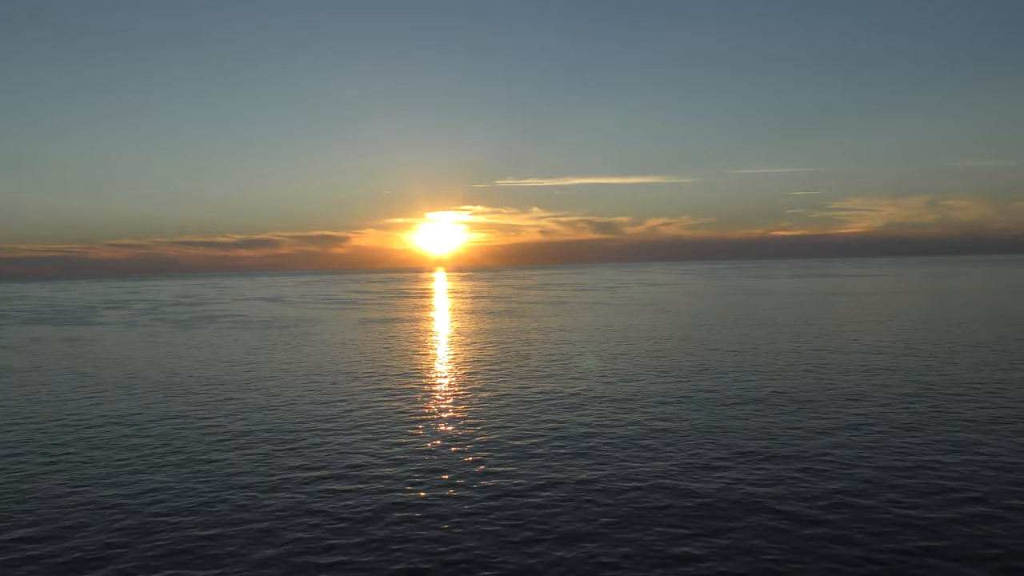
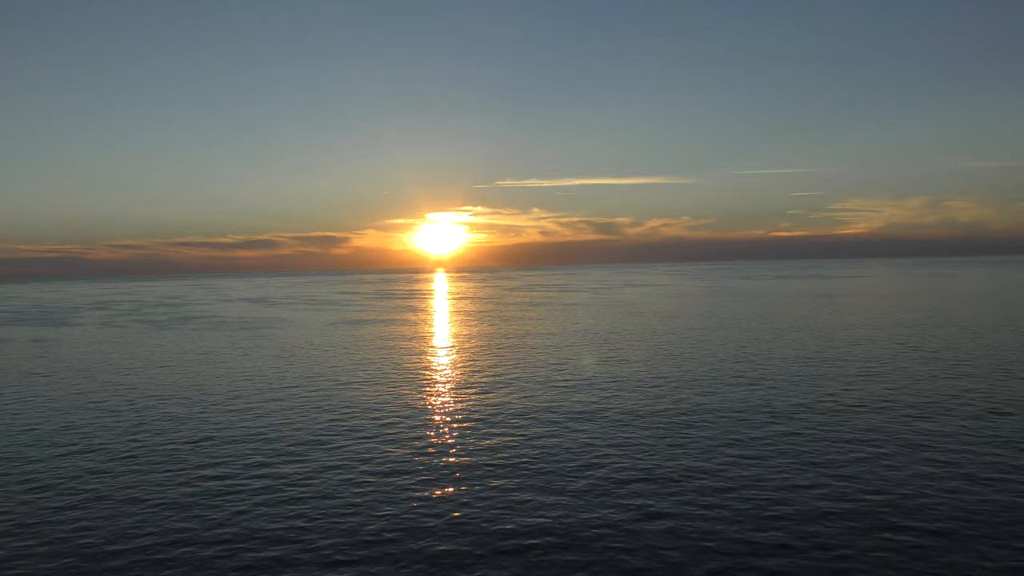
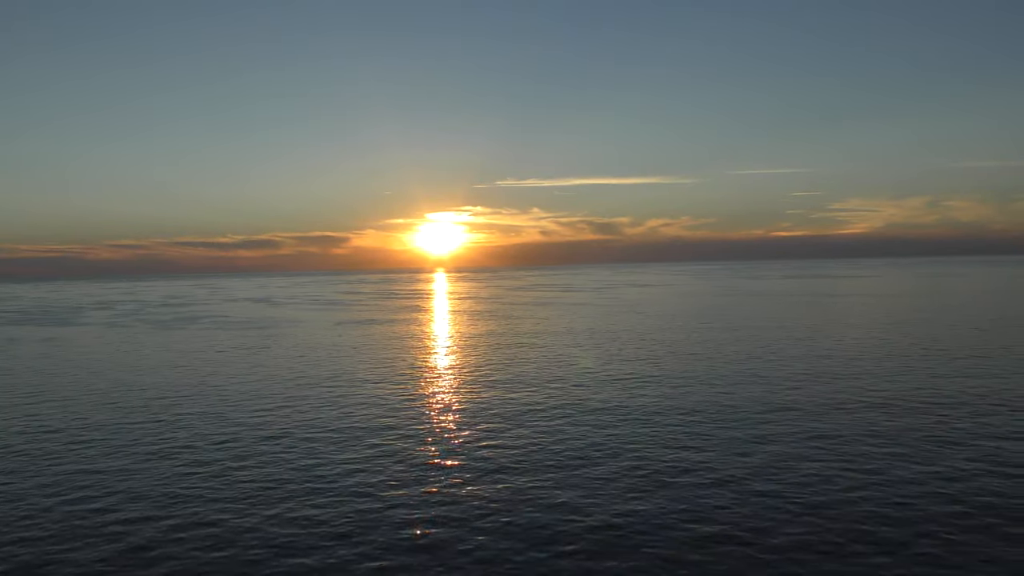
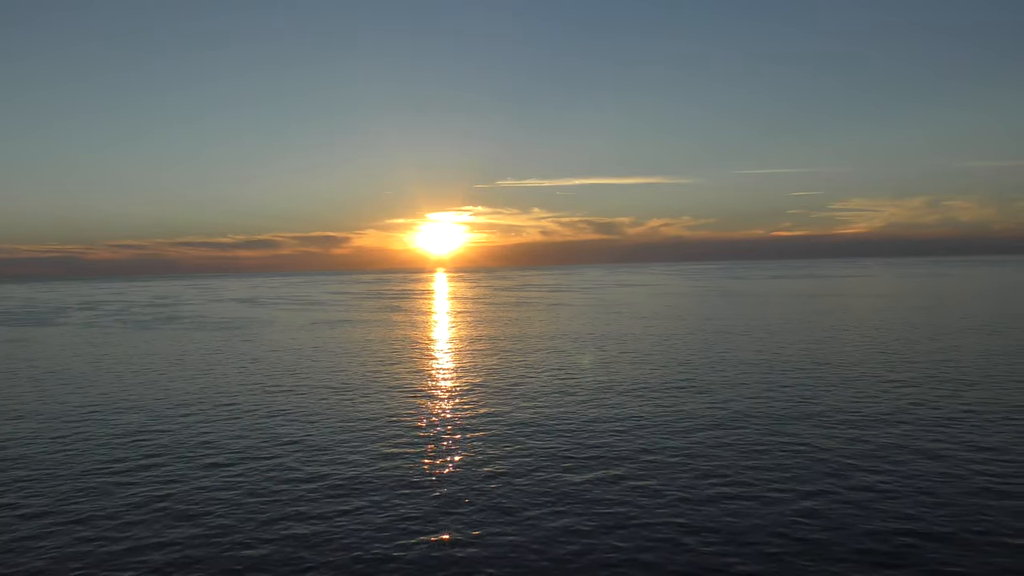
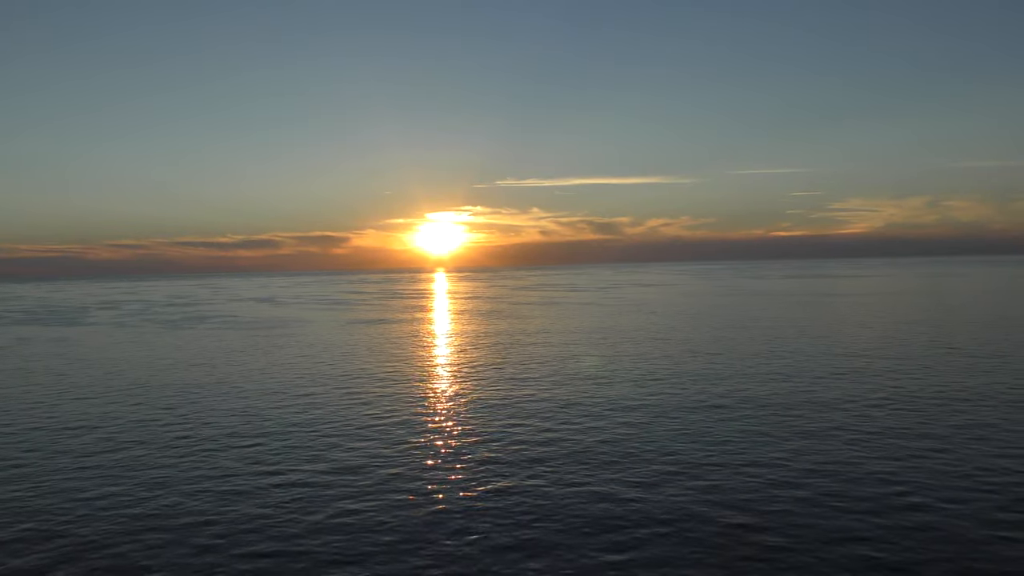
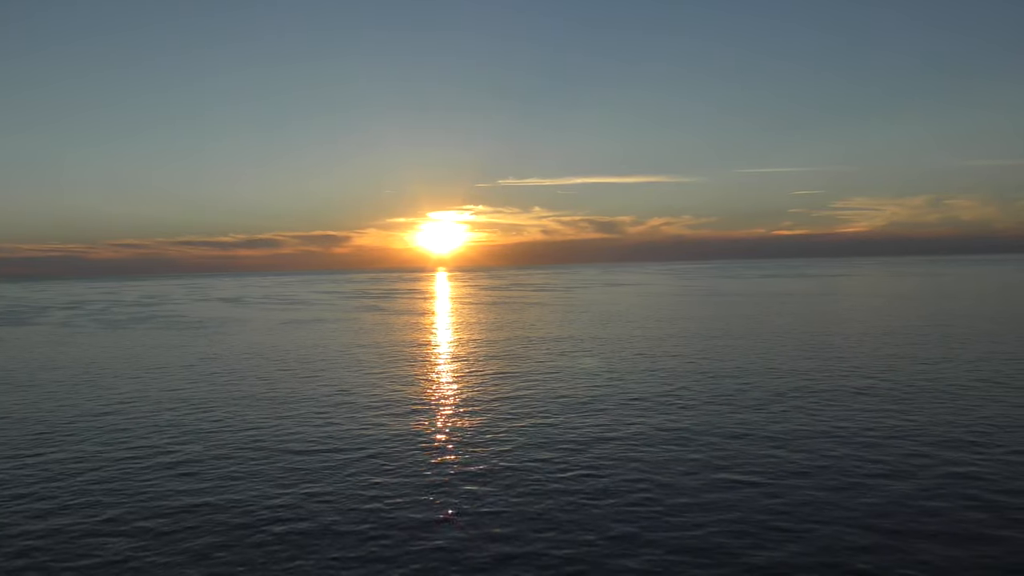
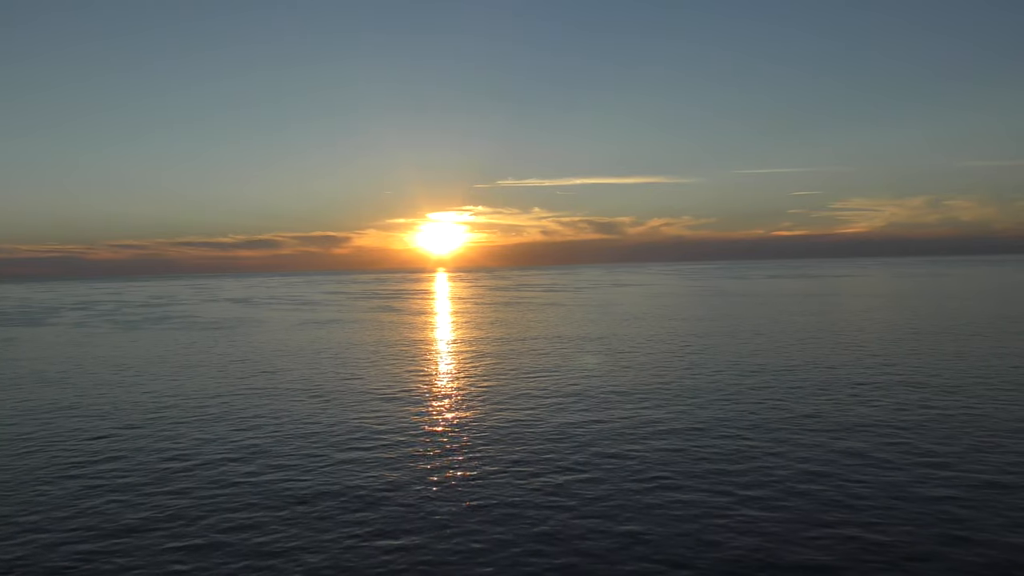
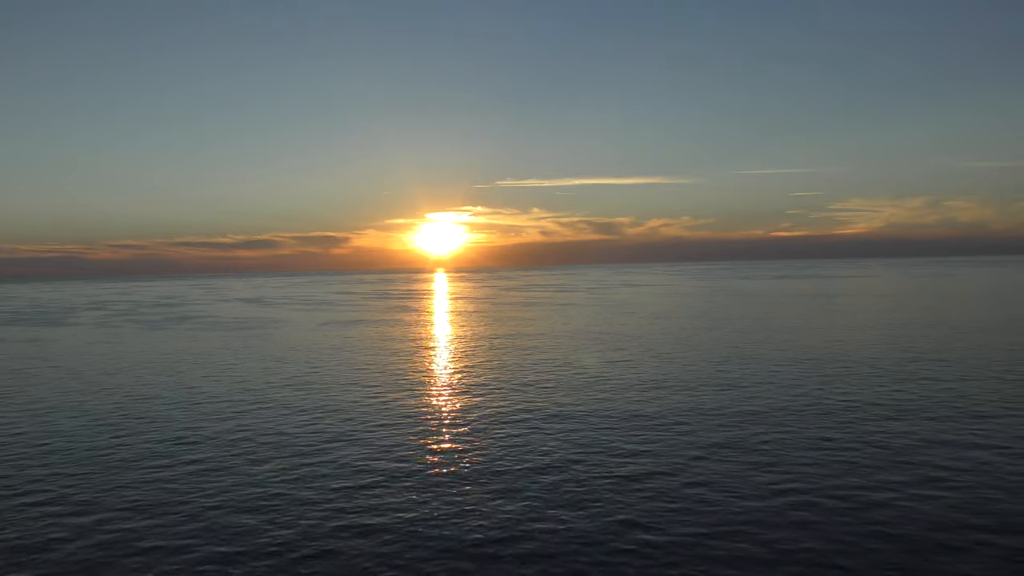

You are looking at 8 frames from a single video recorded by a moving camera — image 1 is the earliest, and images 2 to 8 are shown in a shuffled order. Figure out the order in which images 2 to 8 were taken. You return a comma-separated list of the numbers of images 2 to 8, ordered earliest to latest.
5, 3, 2, 8, 4, 7, 6
